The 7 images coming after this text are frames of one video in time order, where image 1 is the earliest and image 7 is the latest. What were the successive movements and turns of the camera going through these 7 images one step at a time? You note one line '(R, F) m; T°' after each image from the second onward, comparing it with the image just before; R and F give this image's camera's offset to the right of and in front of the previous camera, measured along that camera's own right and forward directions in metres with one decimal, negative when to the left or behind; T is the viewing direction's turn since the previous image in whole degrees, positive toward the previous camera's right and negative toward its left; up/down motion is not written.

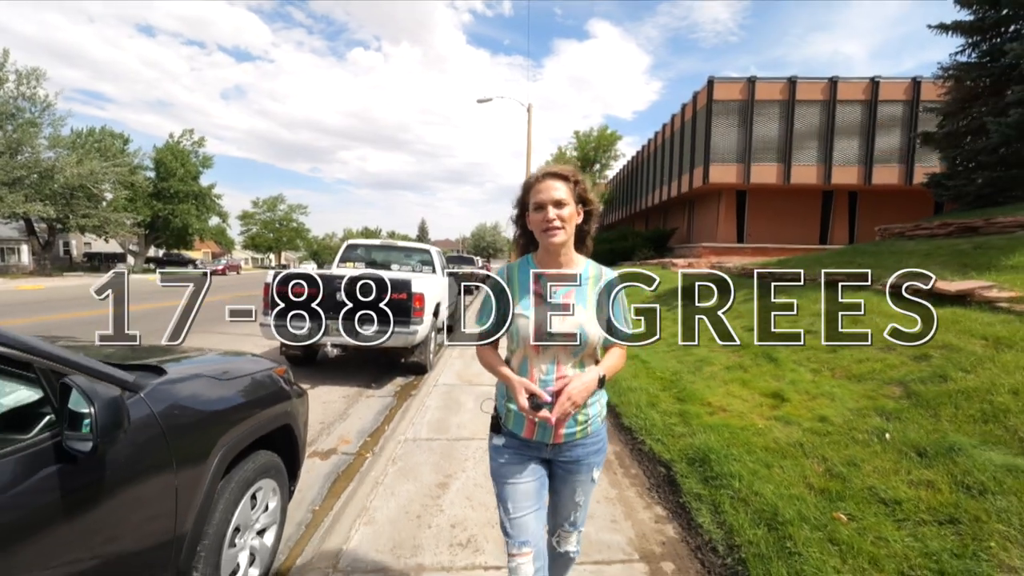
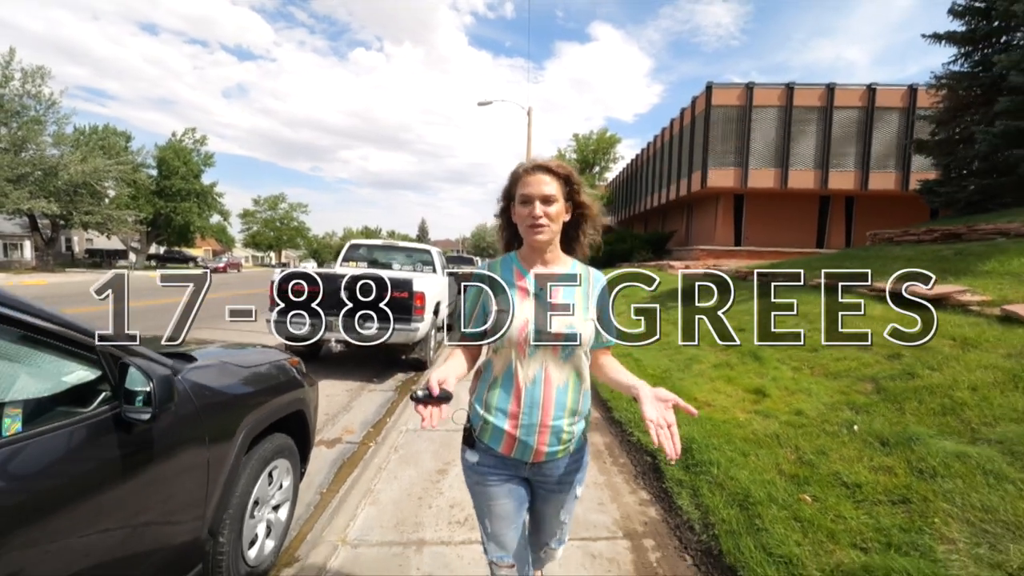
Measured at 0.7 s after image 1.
(0.0, -0.3) m; 0°
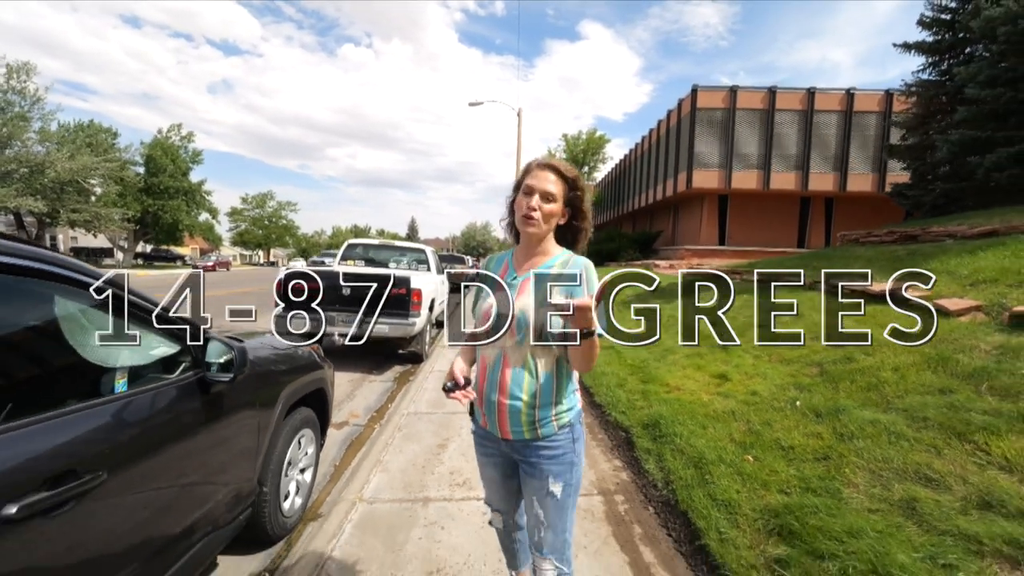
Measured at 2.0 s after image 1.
(0.0, -0.6) m; +1°
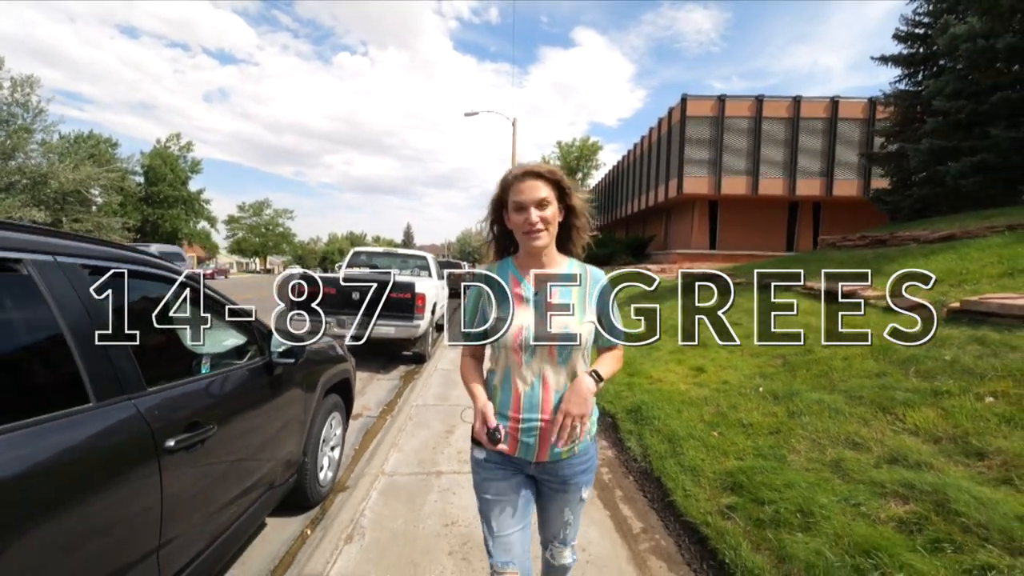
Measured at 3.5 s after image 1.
(0.0, -0.6) m; 0°
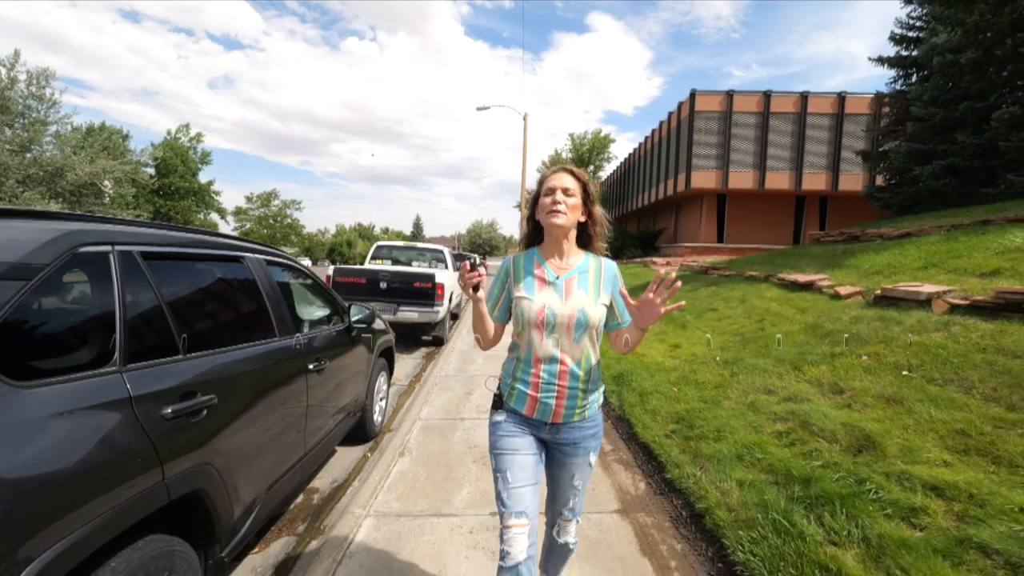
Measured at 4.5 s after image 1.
(0.0, -1.2) m; -1°
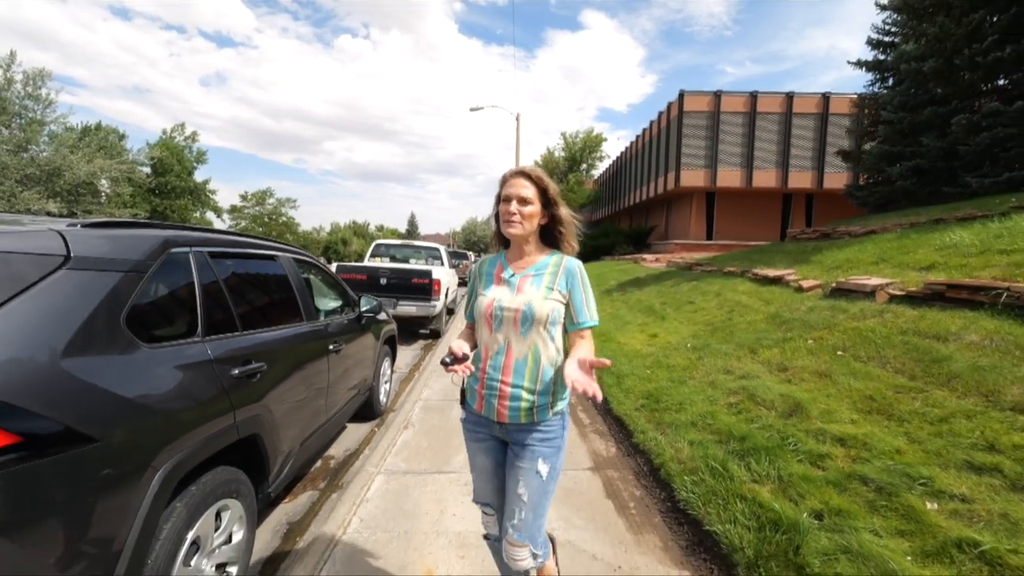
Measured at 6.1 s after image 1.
(+0.1, -0.6) m; +1°
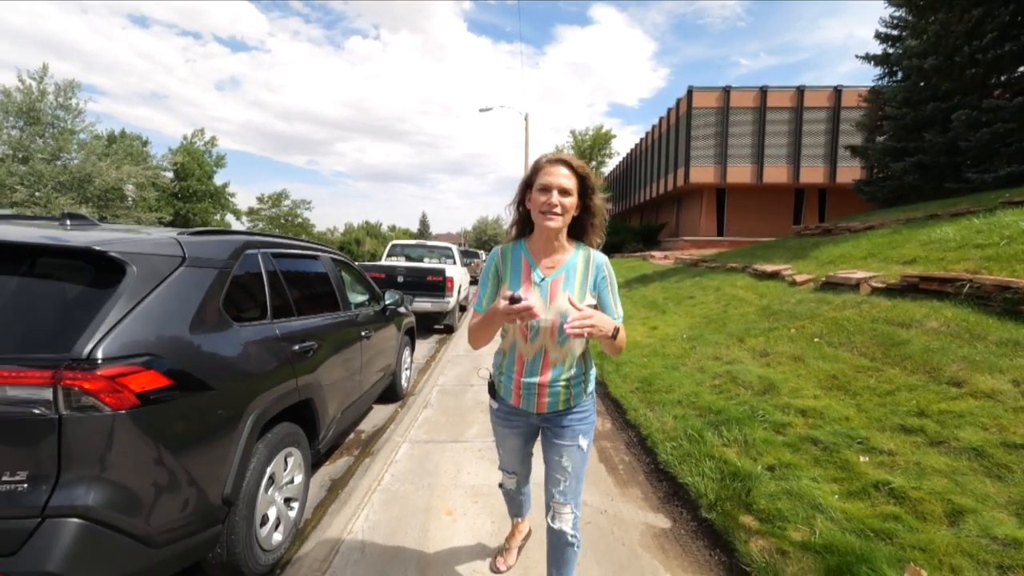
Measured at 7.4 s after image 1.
(+0.1, -0.5) m; -1°
